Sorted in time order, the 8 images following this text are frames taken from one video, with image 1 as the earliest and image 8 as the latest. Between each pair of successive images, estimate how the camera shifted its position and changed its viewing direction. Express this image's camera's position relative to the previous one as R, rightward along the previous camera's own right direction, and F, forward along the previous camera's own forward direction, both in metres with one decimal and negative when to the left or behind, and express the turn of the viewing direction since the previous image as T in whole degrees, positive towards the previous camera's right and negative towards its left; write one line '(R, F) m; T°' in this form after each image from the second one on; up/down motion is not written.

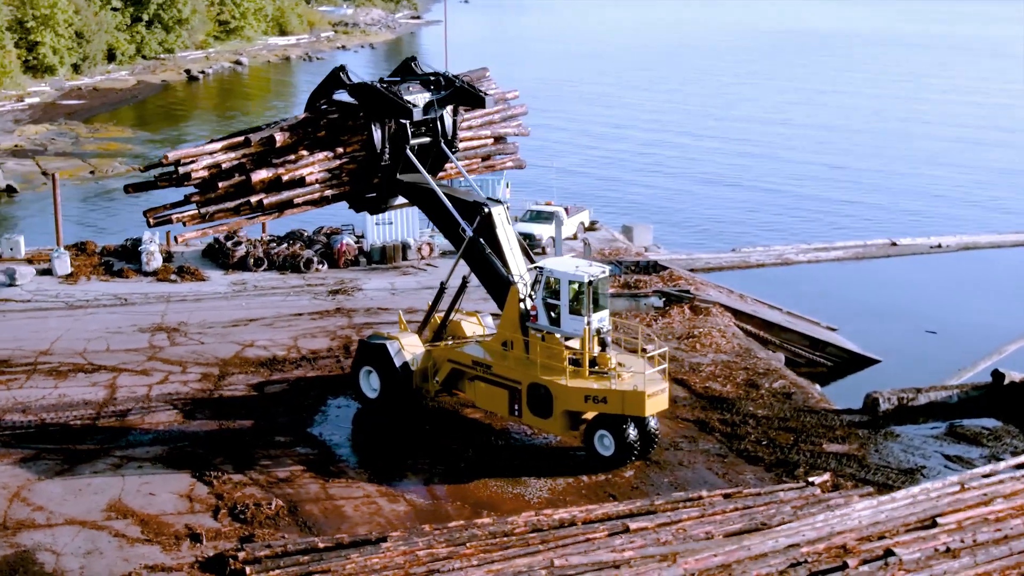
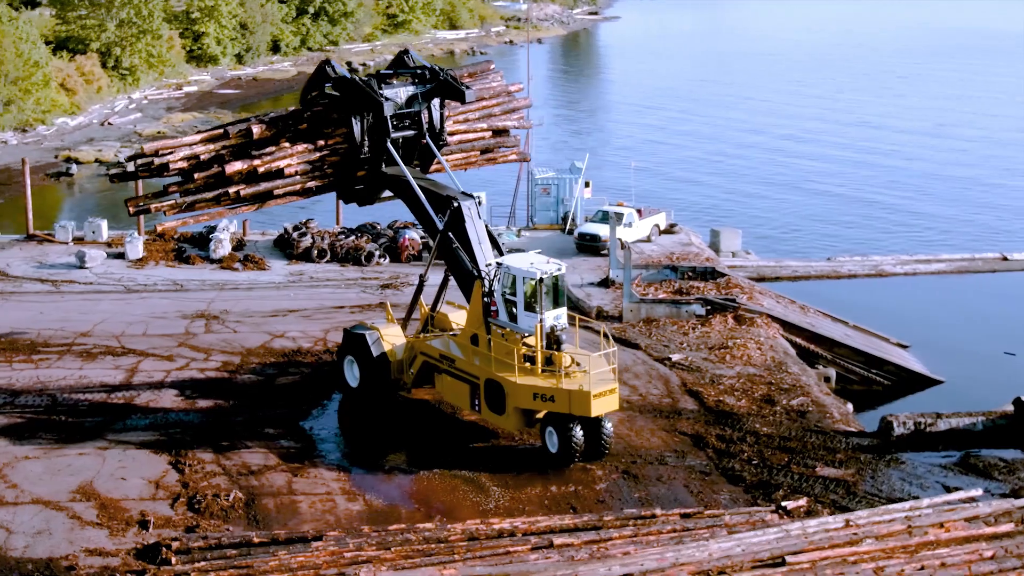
(+2.5, +0.6) m; -8°
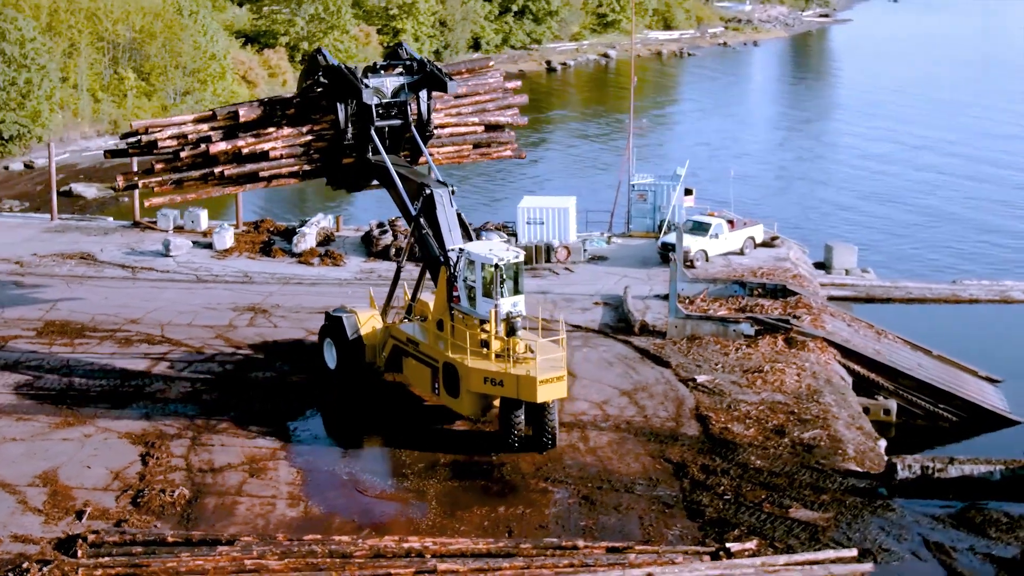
(+3.1, +1.0) m; -10°
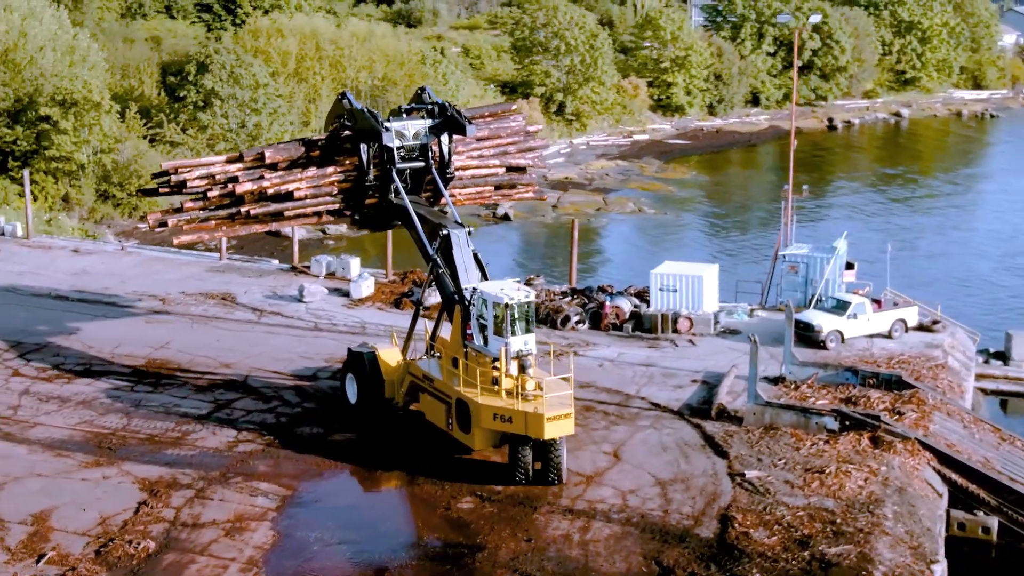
(+3.7, +1.4) m; -14°
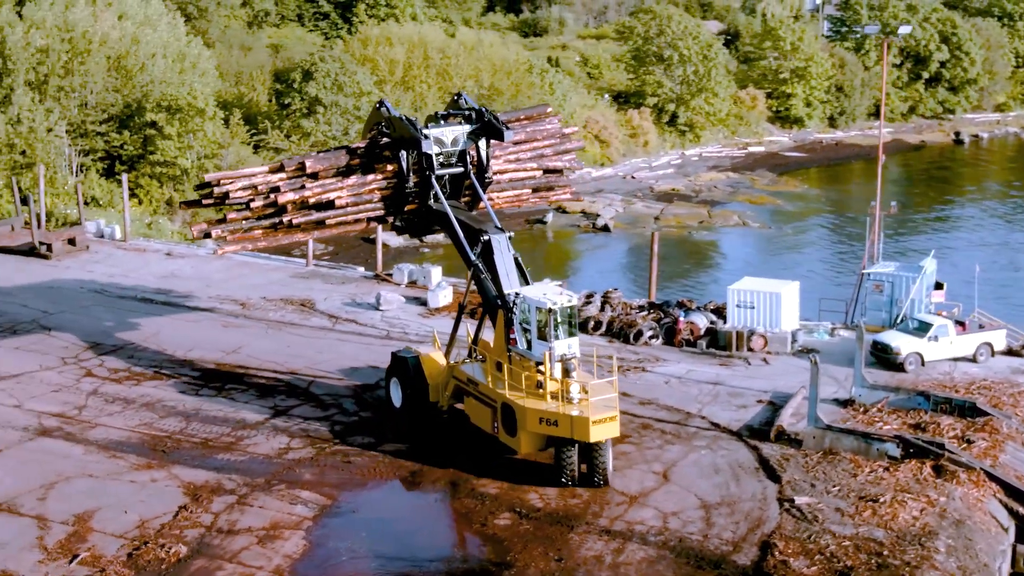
(+1.1, +0.3) m; -5°
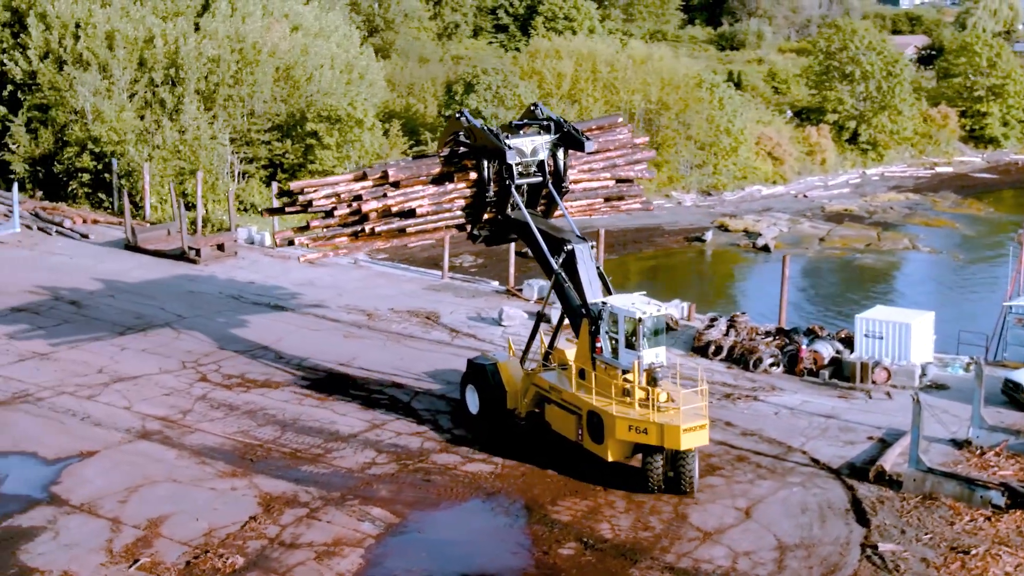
(+1.5, +0.5) m; -8°
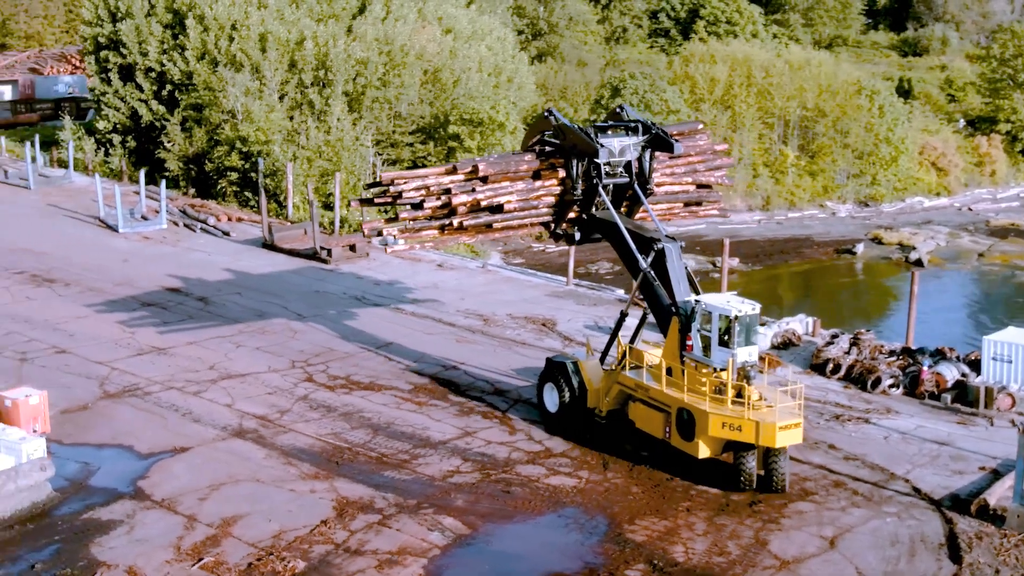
(+1.2, +0.5) m; -7°
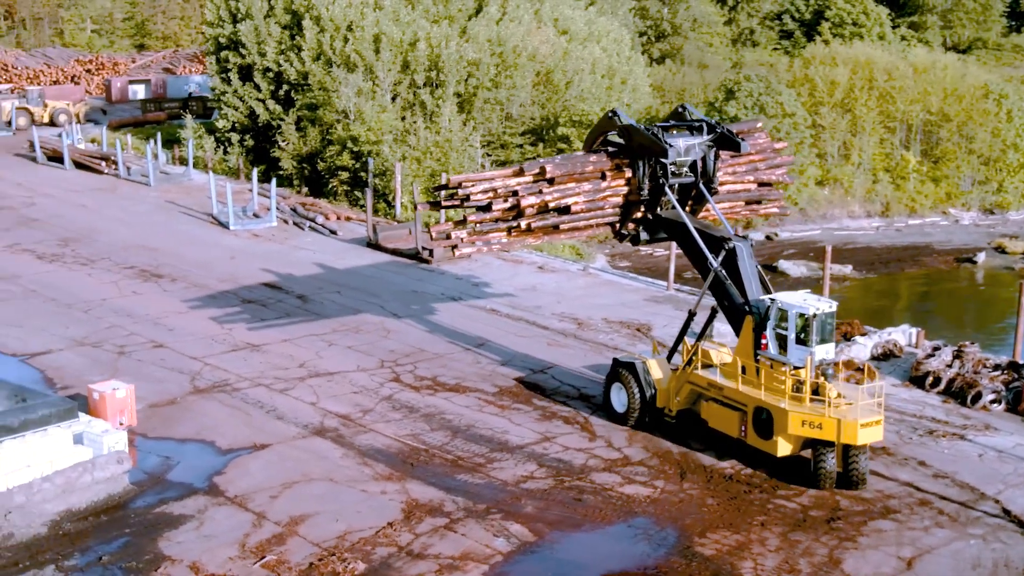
(+0.7, +0.3) m; -5°
